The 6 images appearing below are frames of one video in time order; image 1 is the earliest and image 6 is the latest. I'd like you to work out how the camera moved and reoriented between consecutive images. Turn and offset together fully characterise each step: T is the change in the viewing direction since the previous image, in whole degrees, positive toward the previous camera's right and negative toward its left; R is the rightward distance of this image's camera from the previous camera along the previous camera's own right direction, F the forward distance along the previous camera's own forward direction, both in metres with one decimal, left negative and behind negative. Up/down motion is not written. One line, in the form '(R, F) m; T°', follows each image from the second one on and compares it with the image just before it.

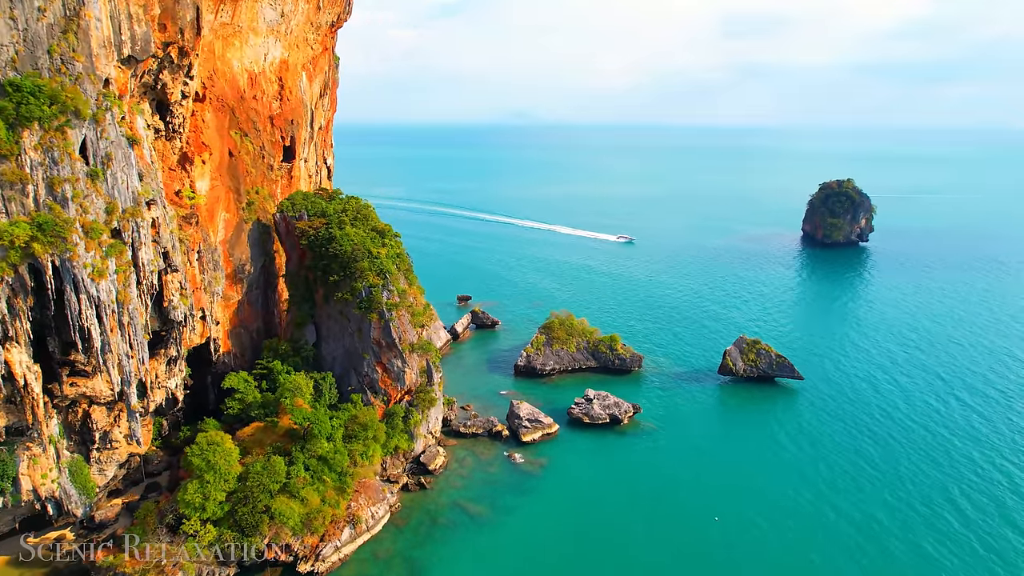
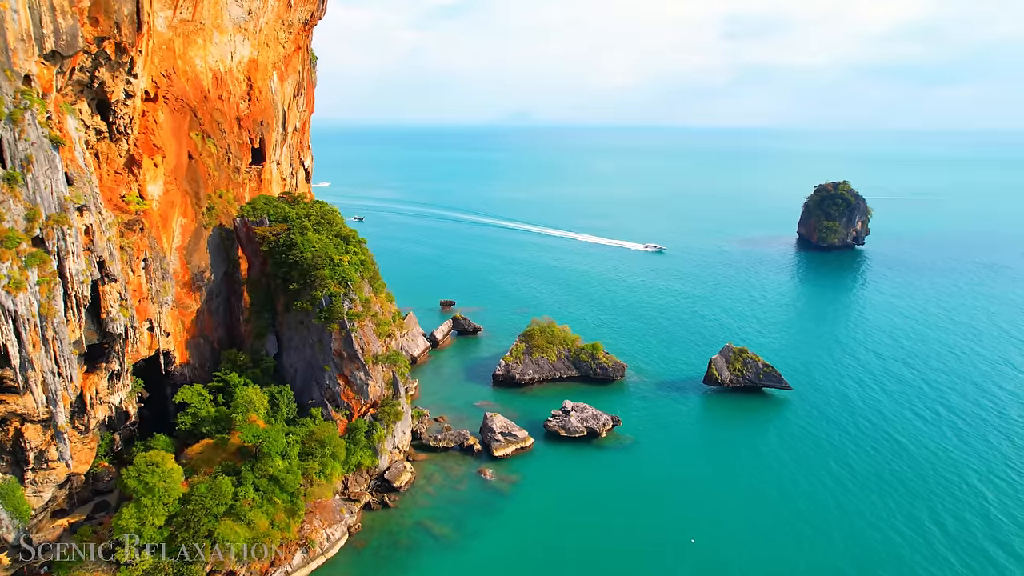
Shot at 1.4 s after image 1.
(+1.9, +1.7) m; 0°
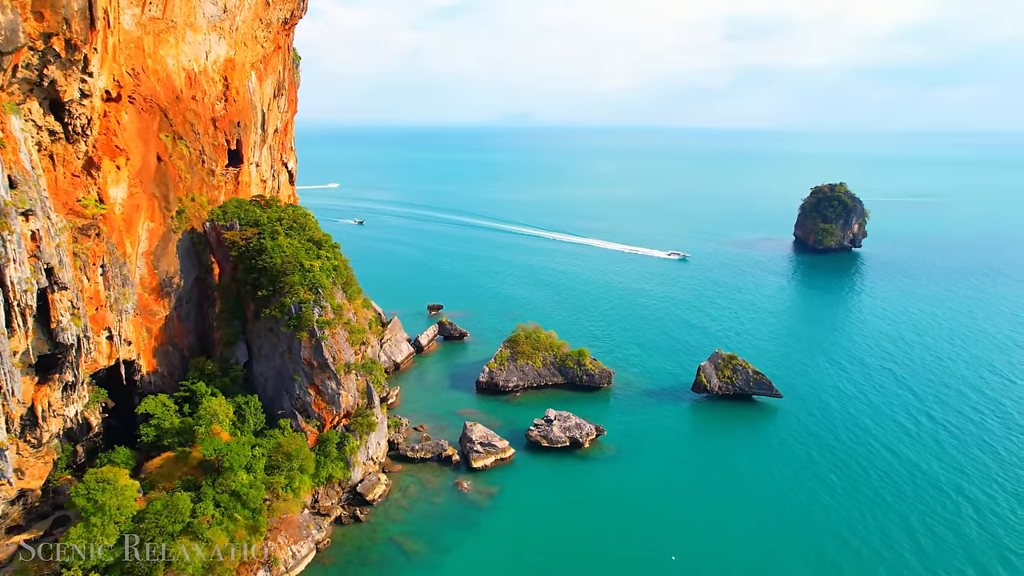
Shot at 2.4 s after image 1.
(+1.4, +1.2) m; 0°
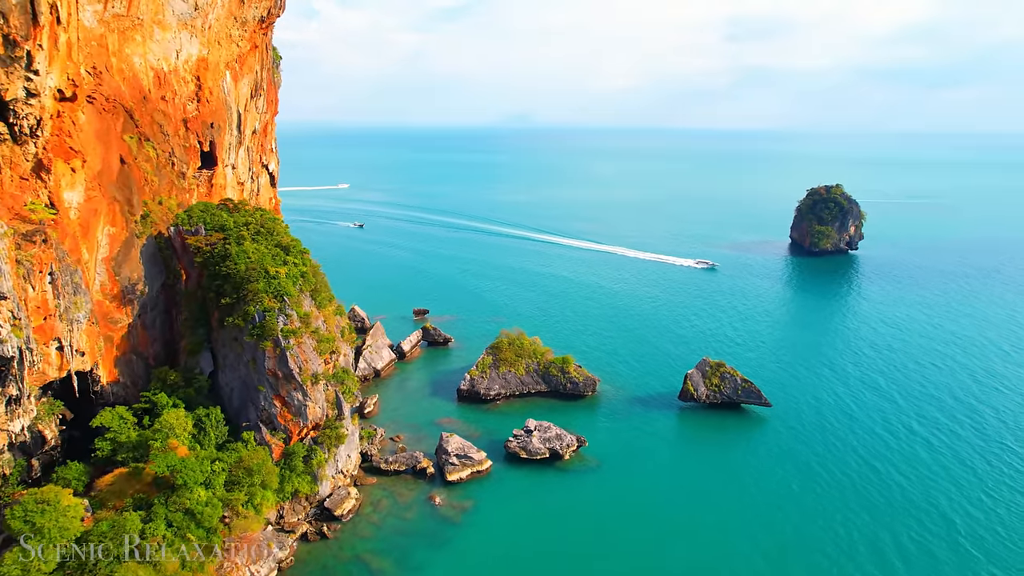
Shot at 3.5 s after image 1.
(+1.5, +1.4) m; 0°
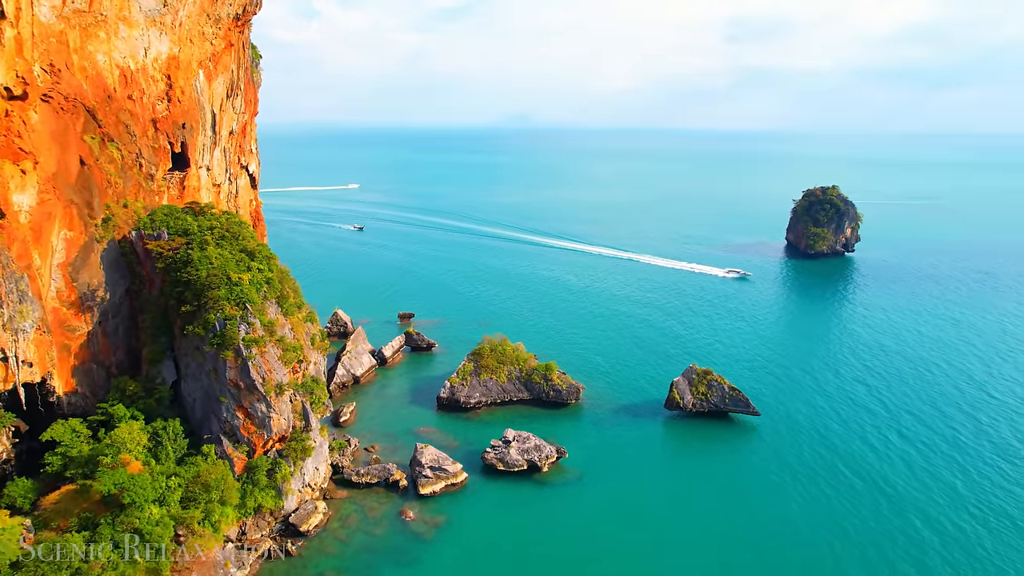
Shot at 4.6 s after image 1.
(+1.5, +1.4) m; 0°
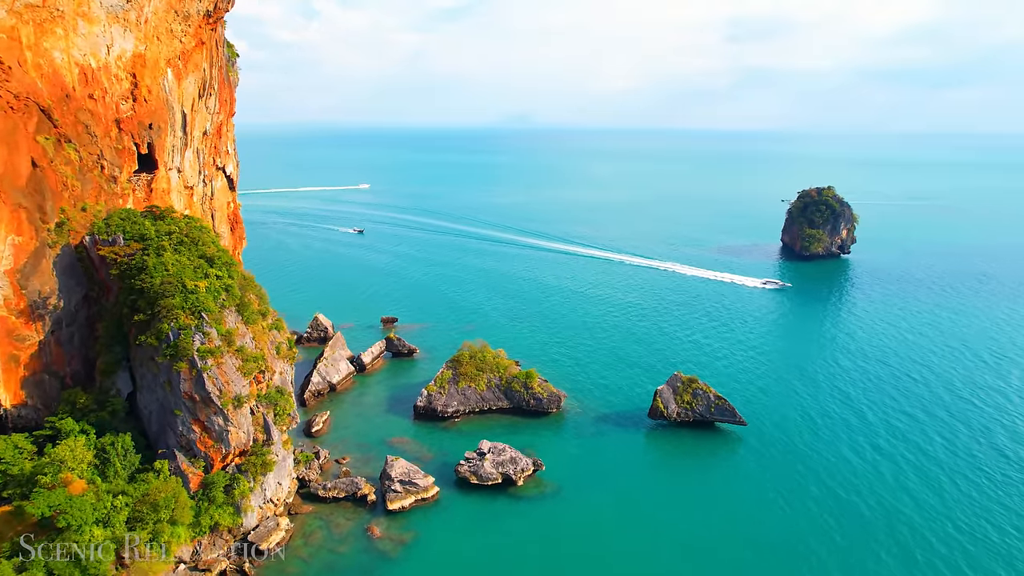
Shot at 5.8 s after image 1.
(+1.6, +1.5) m; 0°
